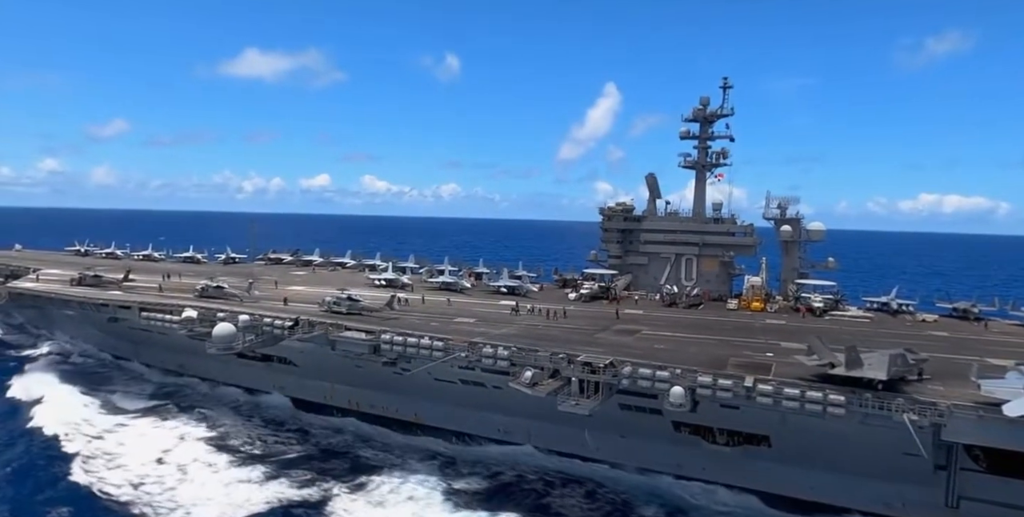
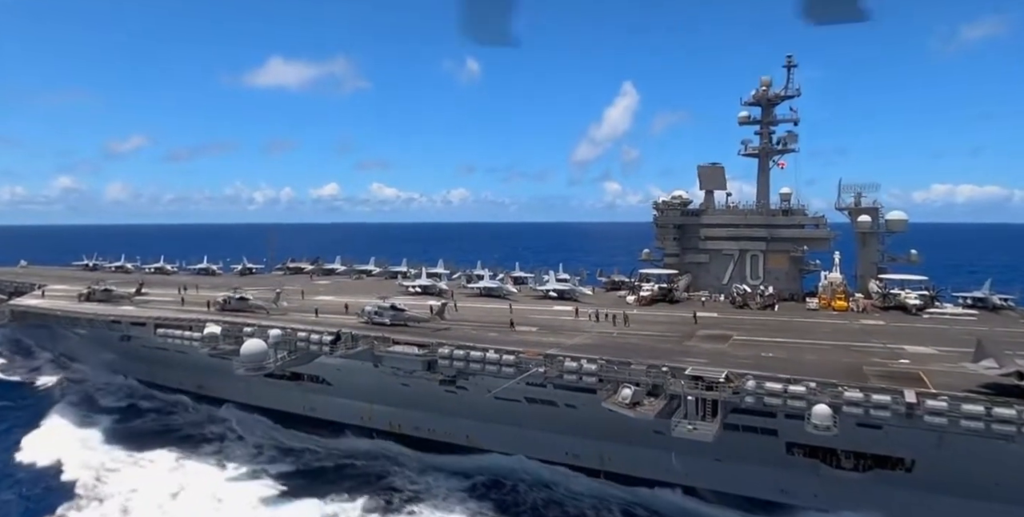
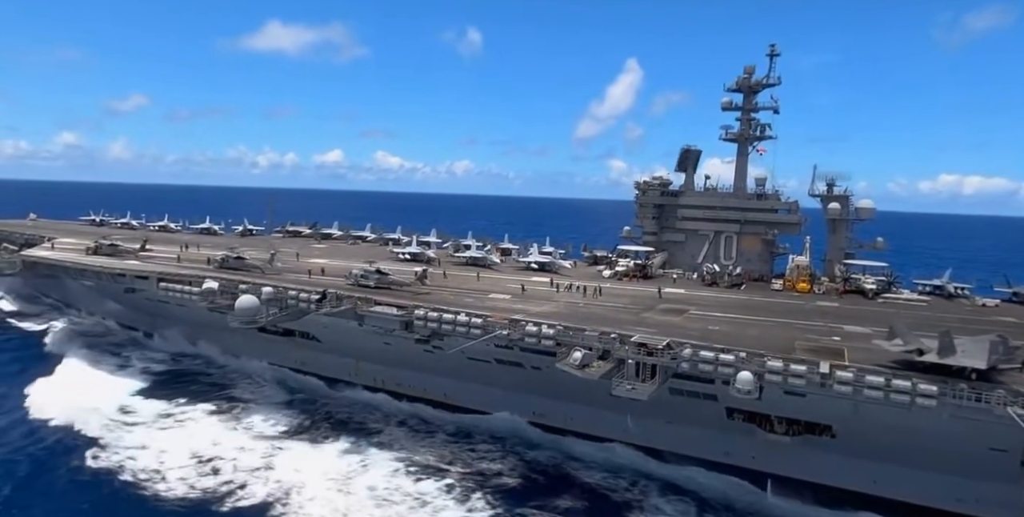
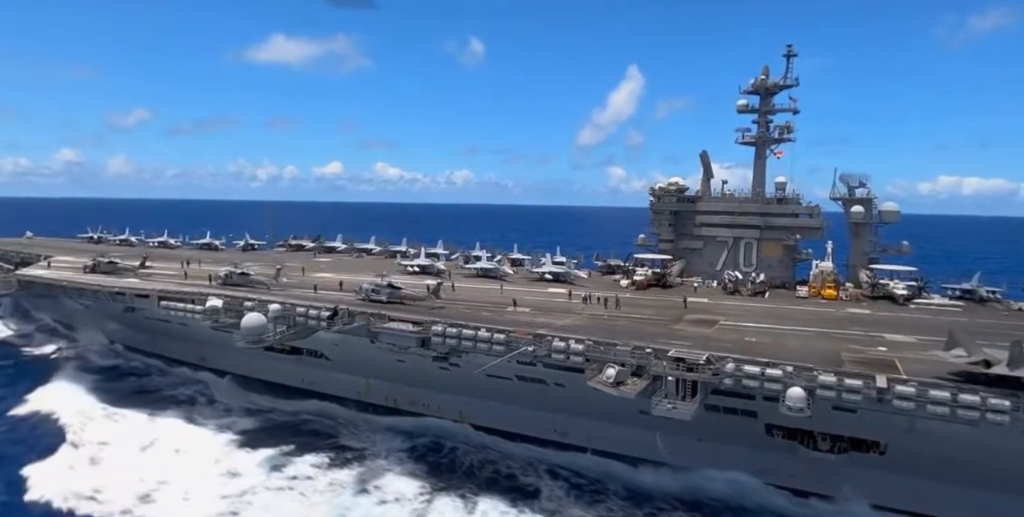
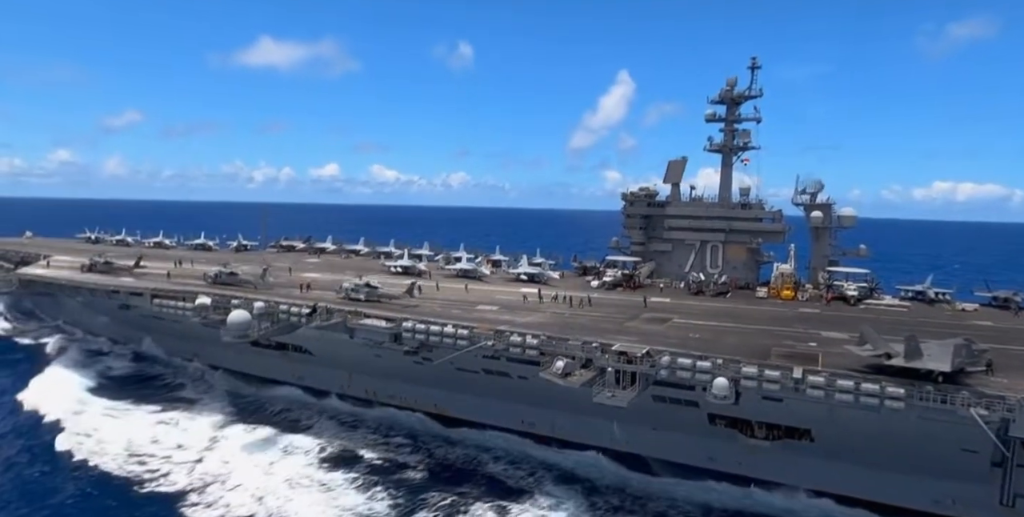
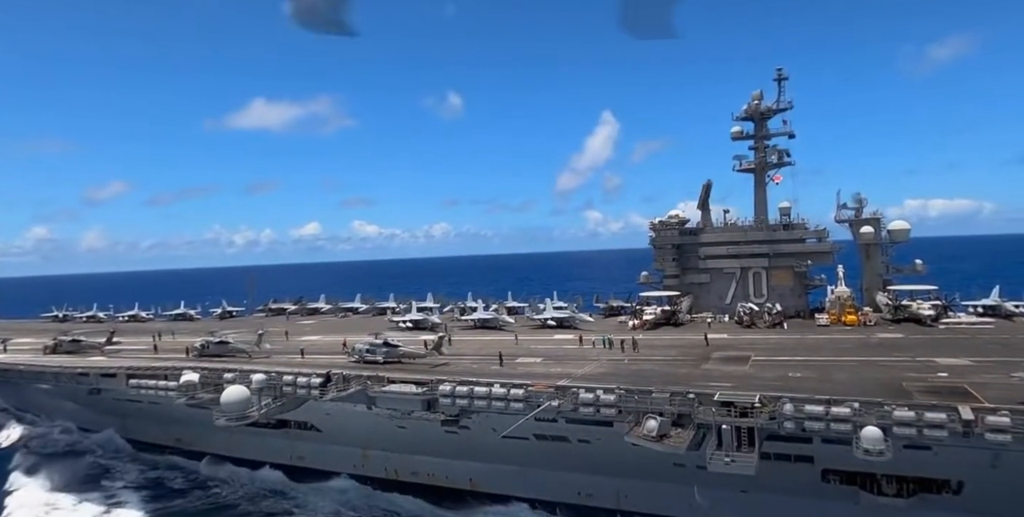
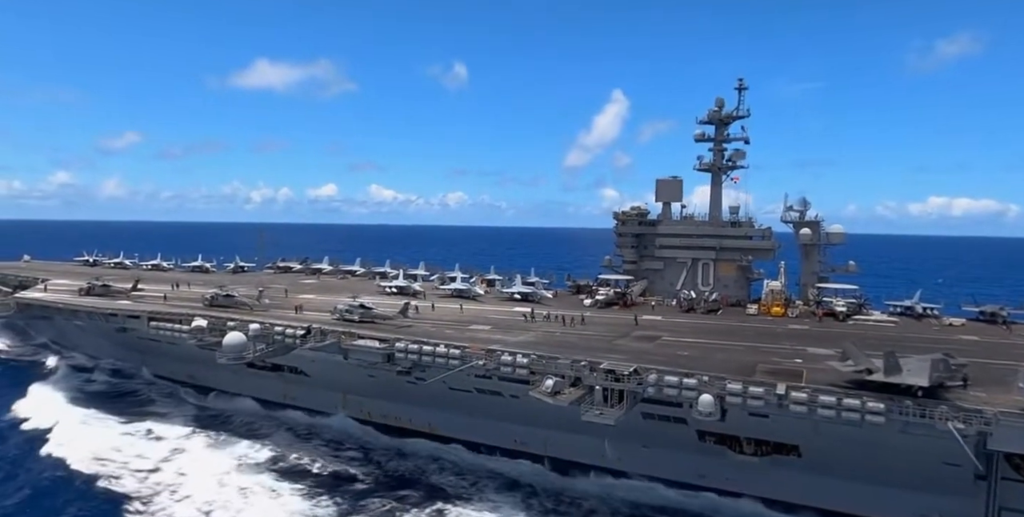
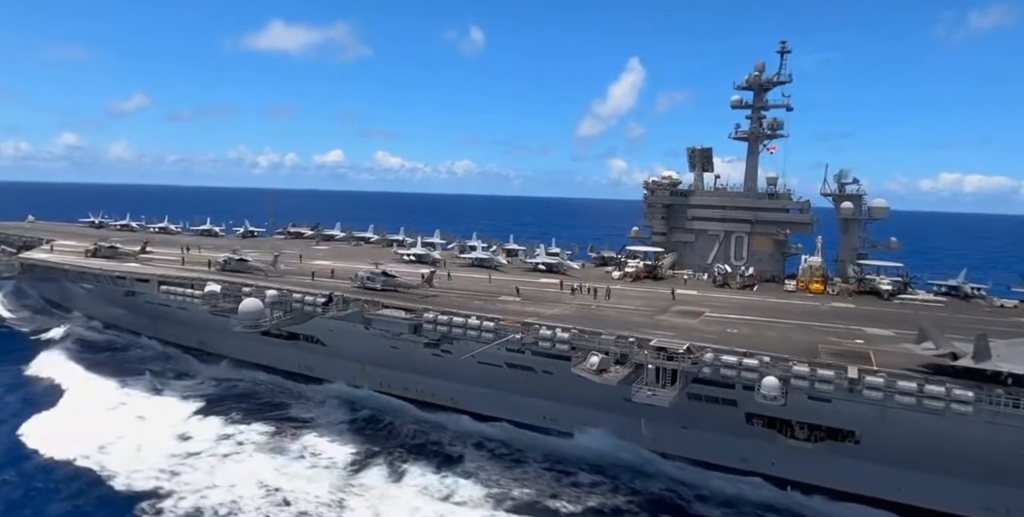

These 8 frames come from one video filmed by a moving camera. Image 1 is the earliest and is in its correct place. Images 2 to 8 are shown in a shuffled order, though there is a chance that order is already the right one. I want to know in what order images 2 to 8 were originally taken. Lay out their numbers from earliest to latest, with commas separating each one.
7, 5, 3, 8, 4, 2, 6
